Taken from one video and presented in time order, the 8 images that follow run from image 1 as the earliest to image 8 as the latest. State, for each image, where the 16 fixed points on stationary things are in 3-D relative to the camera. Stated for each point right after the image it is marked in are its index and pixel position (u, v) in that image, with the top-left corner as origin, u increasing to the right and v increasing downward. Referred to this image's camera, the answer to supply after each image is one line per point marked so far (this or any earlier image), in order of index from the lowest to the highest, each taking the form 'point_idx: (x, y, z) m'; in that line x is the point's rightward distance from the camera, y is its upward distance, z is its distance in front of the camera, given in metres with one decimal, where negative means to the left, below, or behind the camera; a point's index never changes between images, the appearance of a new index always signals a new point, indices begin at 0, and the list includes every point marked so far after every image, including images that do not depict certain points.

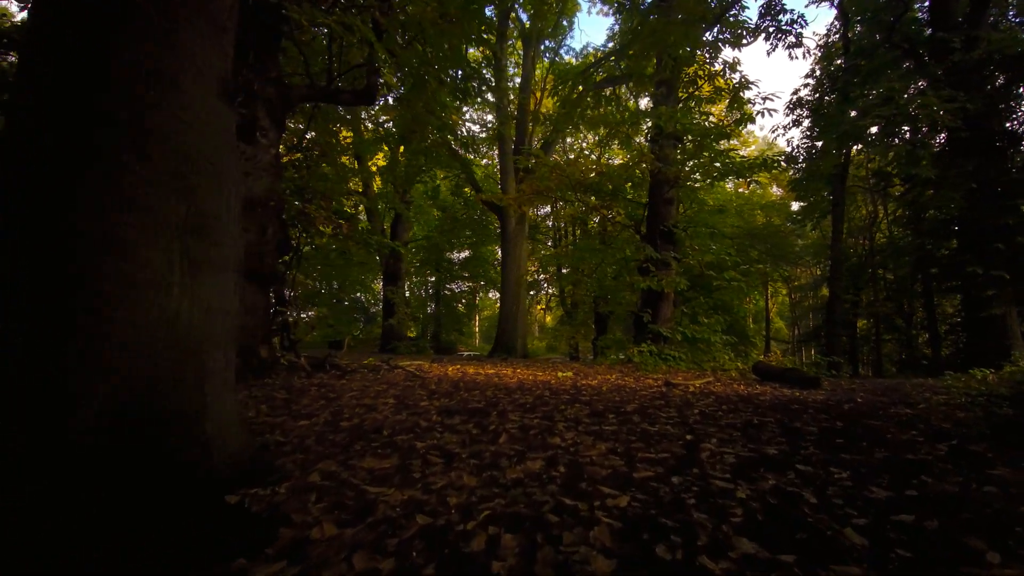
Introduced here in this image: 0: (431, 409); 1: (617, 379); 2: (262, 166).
0: (-0.5, -0.8, +3.0) m
1: (+1.1, -1.0, +5.0) m
2: (-2.2, +1.1, +4.3) m
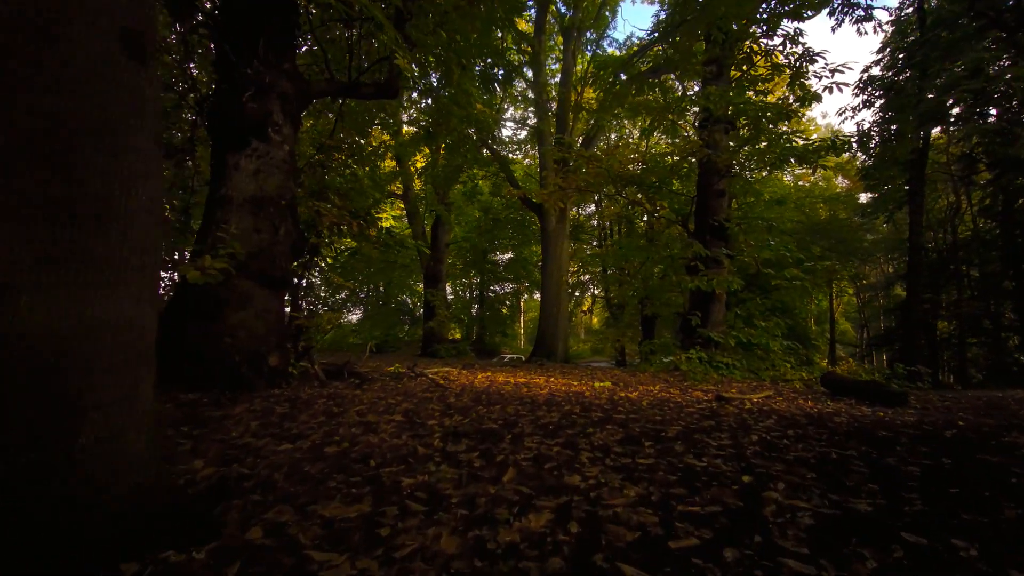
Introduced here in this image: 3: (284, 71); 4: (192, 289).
0: (-0.4, -0.8, +2.6) m
1: (+1.4, -1.0, +4.5) m
2: (-2.0, +1.1, +4.0) m
3: (-2.0, +1.9, +4.1) m
4: (-2.4, 0.0, +3.5) m
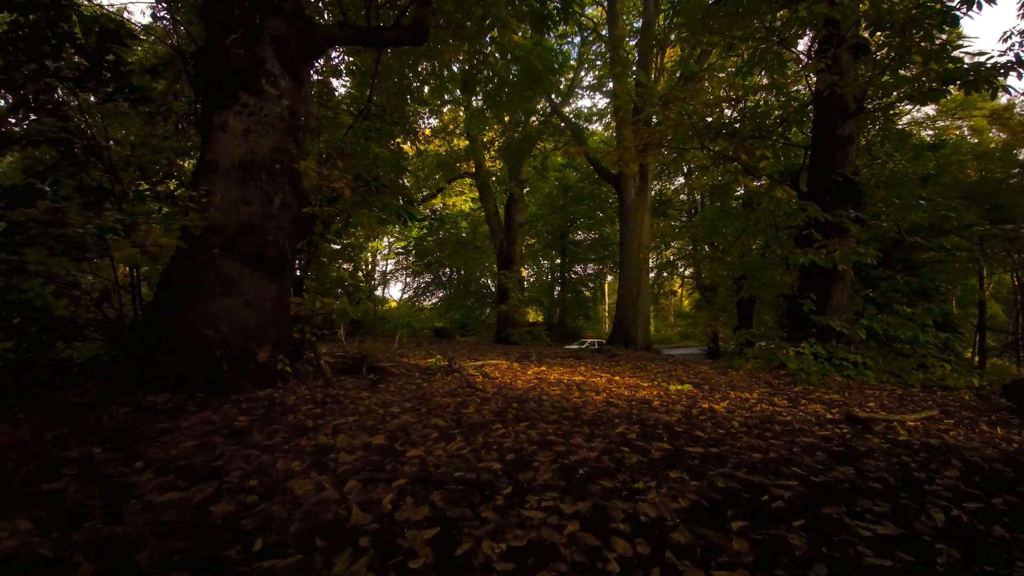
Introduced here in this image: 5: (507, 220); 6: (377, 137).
0: (-0.4, -0.7, +1.8) m
1: (+1.7, -0.8, +3.3) m
2: (-1.7, +1.2, +3.4) m
3: (-1.7, +2.0, +3.5) m
4: (-2.1, +0.1, +3.0) m
5: (-0.1, +2.1, +14.6) m
6: (-1.6, +1.8, +5.7) m
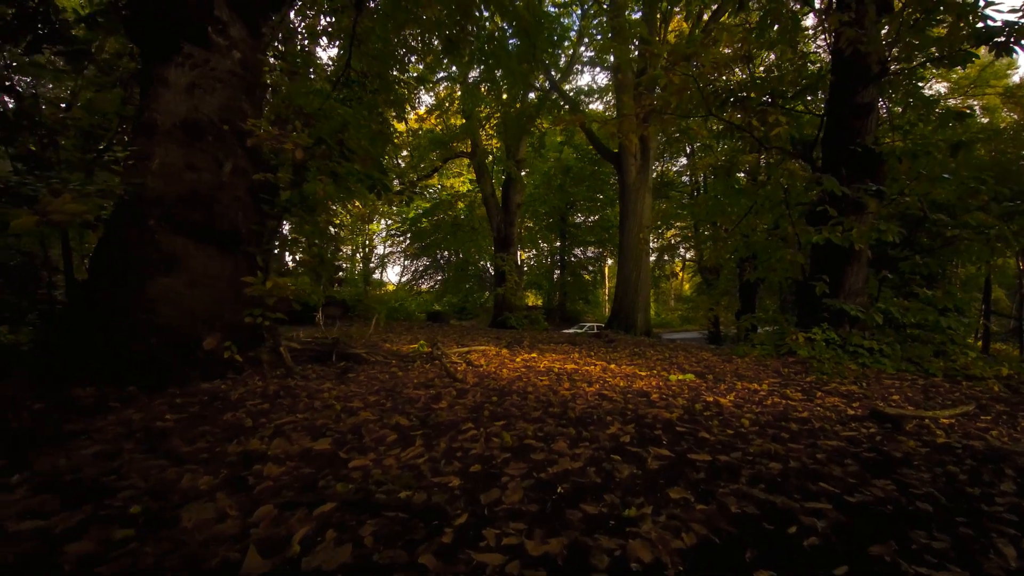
0: (-0.5, -0.6, +1.5) m
1: (+1.6, -0.7, +3.0) m
2: (-1.8, +1.3, +3.0) m
3: (-1.8, +2.1, +3.0) m
4: (-2.3, +0.2, +2.6) m
5: (-0.2, +2.6, +14.2) m
6: (-1.7, +2.0, +5.2) m
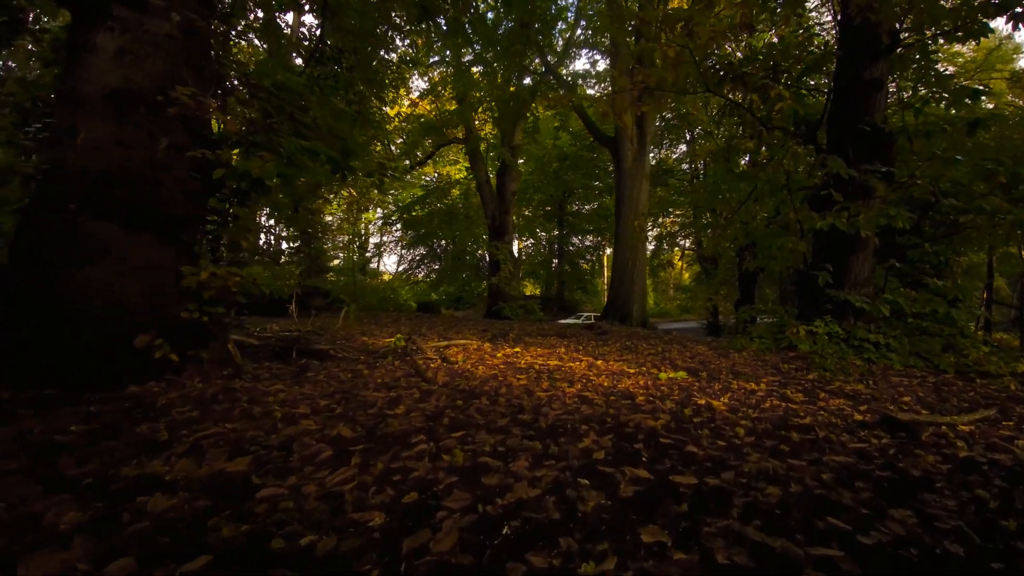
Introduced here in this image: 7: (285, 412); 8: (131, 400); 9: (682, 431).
0: (-0.7, -0.6, +1.2) m
1: (+1.5, -0.6, +2.7) m
2: (-2.0, +1.4, +2.7) m
3: (-2.0, +2.2, +2.7) m
4: (-2.4, +0.3, +2.3) m
5: (-0.4, +2.9, +13.8) m
6: (-1.9, +2.1, +4.9) m
7: (-1.0, -0.6, +2.2) m
8: (-1.7, -0.5, +2.2) m
9: (+0.7, -0.6, +2.0) m
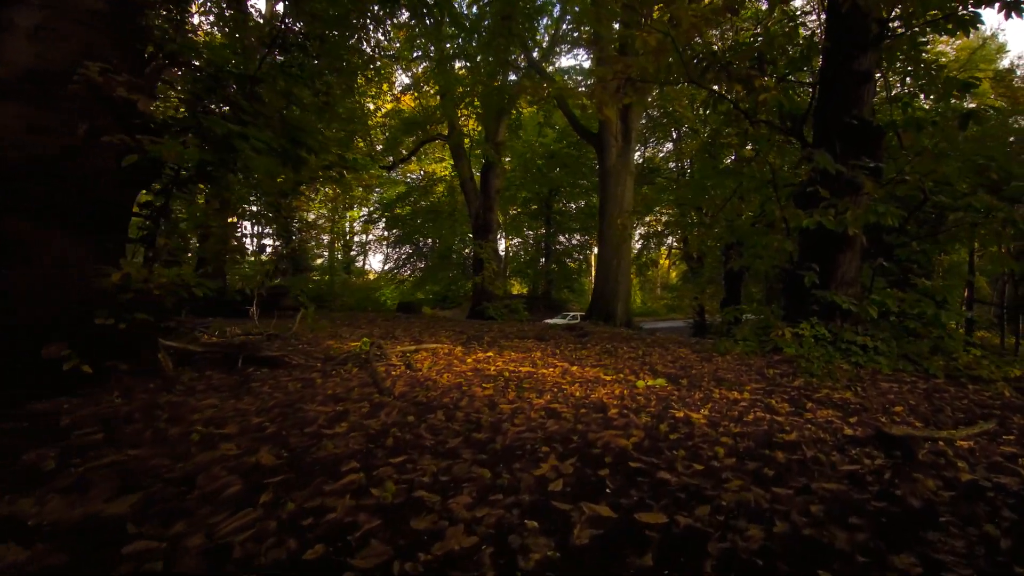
0: (-0.8, -0.6, +0.9) m
1: (+1.3, -0.6, +2.5) m
2: (-2.2, +1.4, +2.4) m
3: (-2.2, +2.2, +2.4) m
4: (-2.6, +0.3, +2.0) m
5: (-0.8, +2.9, +13.5) m
6: (-2.1, +2.1, +4.6) m
7: (-1.2, -0.6, +1.9) m
8: (-1.9, -0.5, +1.9) m
9: (+0.5, -0.6, +1.8) m
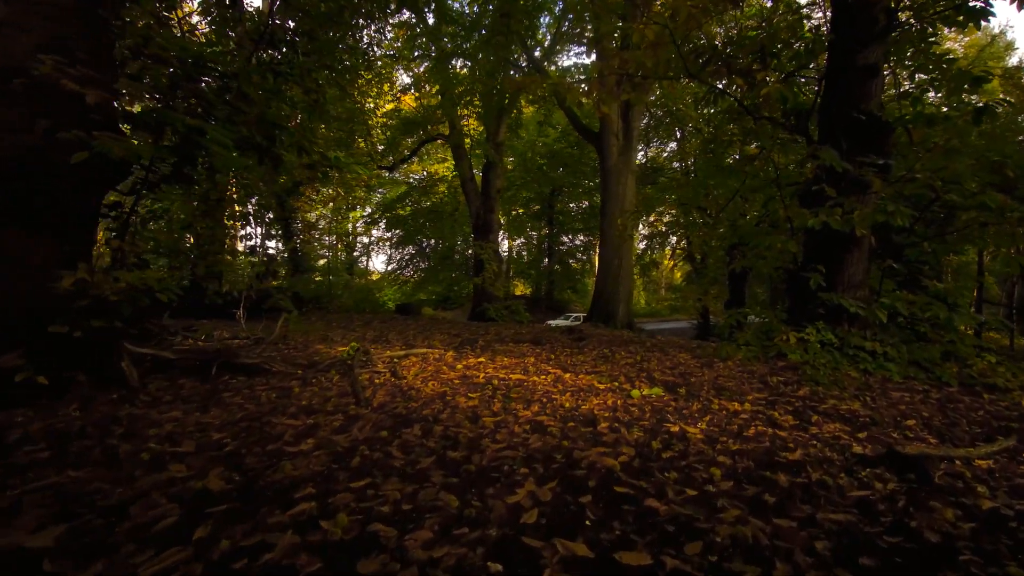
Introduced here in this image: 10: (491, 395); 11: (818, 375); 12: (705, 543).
0: (-0.9, -0.6, +0.8) m
1: (+1.2, -0.6, +2.3) m
2: (-2.3, +1.3, +2.2) m
3: (-2.2, +2.2, +2.3) m
4: (-2.7, +0.2, +1.9) m
5: (-0.8, +2.9, +13.4) m
6: (-2.2, +2.1, +4.5) m
7: (-1.3, -0.6, +1.8) m
8: (-2.0, -0.5, +1.8) m
9: (+0.5, -0.6, +1.7) m
10: (-0.1, -0.6, +2.8) m
11: (+2.1, -0.6, +3.3) m
12: (+0.5, -0.6, +1.2) m
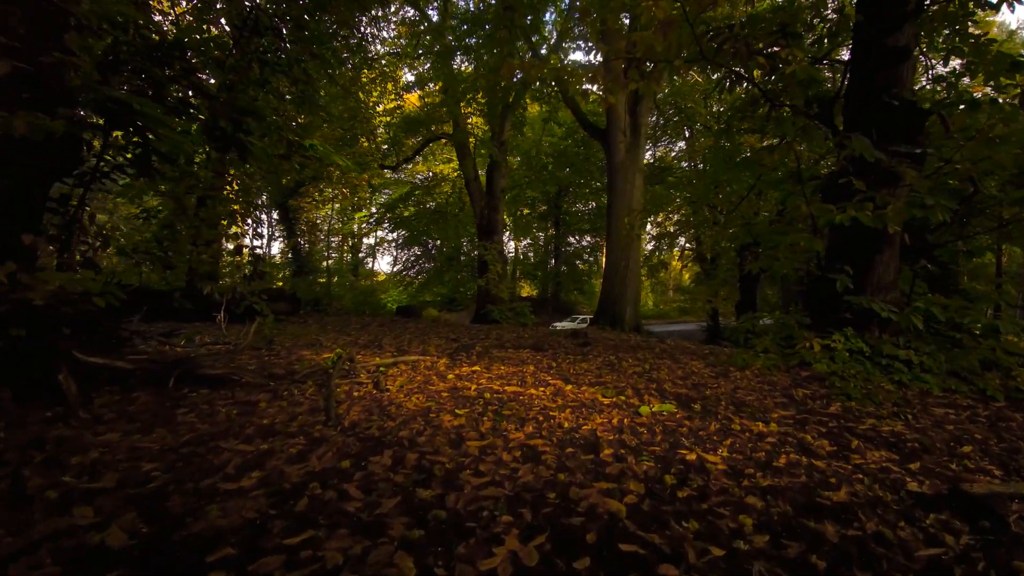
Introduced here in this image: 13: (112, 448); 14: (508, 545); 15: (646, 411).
0: (-1.0, -0.6, +0.5) m
1: (+1.1, -0.7, +2.0) m
2: (-2.3, +1.3, +2.0) m
3: (-2.3, +2.1, +2.0) m
4: (-2.7, +0.2, +1.6) m
5: (-0.7, +2.8, +13.1) m
6: (-2.2, +2.0, +4.2) m
7: (-1.3, -0.6, +1.5) m
8: (-2.1, -0.6, +1.5) m
9: (+0.4, -0.7, +1.4) m
10: (-0.2, -0.6, +2.4) m
11: (+2.1, -0.6, +3.0) m
12: (+0.4, -0.7, +0.9) m
13: (-1.5, -0.6, +1.8) m
14: (0.0, -0.6, +1.2) m
15: (+0.7, -0.6, +2.5) m
